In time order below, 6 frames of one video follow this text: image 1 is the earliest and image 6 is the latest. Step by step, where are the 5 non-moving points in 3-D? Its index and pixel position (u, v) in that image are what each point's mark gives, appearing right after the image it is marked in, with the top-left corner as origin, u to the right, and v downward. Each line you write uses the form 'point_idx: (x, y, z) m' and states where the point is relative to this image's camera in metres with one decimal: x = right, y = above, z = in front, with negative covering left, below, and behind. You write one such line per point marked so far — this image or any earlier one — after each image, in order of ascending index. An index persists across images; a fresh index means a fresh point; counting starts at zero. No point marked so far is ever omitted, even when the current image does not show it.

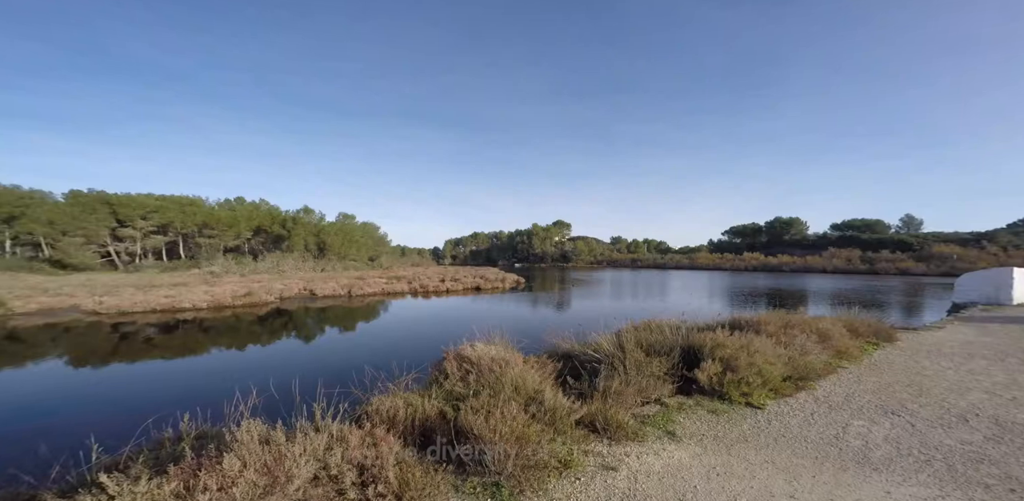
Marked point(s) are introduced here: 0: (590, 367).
0: (+1.7, -2.3, +8.9) m
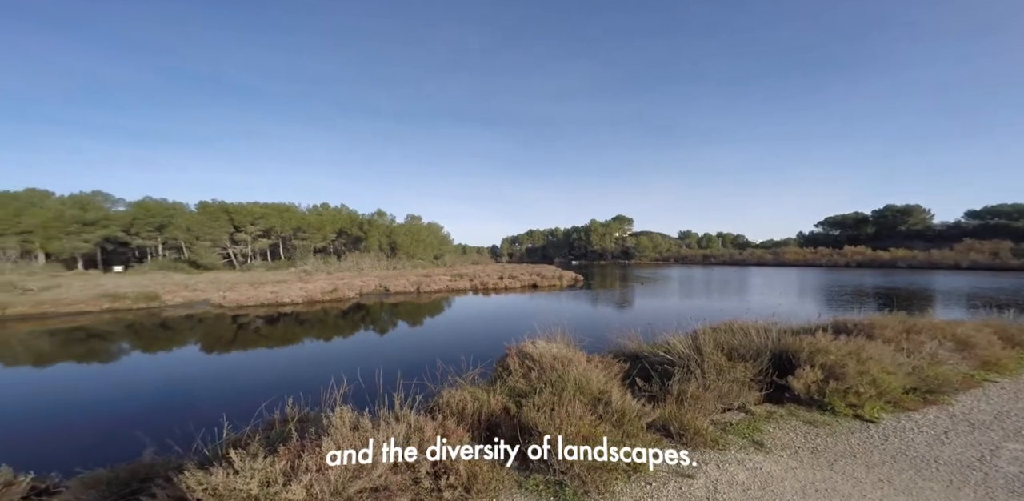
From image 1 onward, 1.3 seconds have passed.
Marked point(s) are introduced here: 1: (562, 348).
0: (+2.7, -2.3, +7.9) m
1: (+1.1, -2.6, +11.2) m
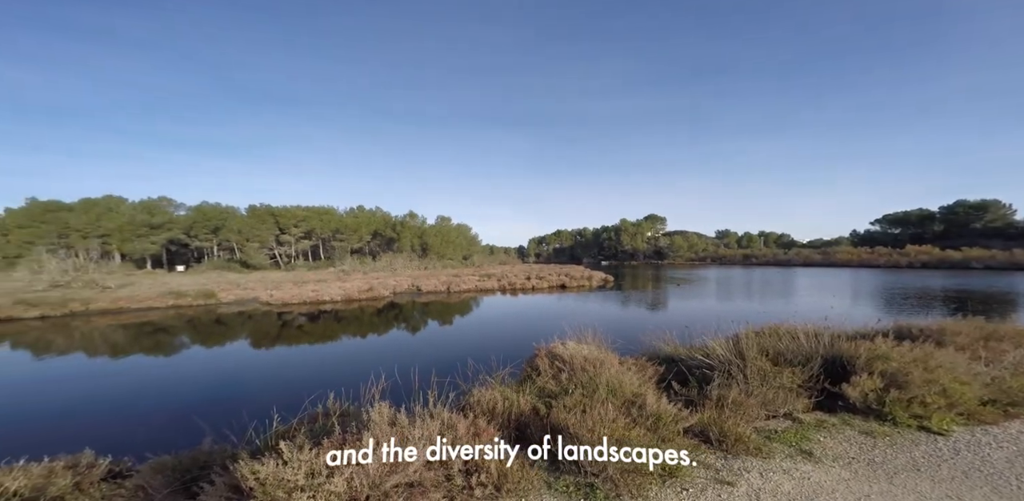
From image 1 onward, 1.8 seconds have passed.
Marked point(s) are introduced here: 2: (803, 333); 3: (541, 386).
0: (+3.3, -2.3, +7.6) m
1: (+1.9, -2.6, +11.0) m
2: (+5.5, -1.6, +8.1) m
3: (+0.4, -3.1, +9.3) m
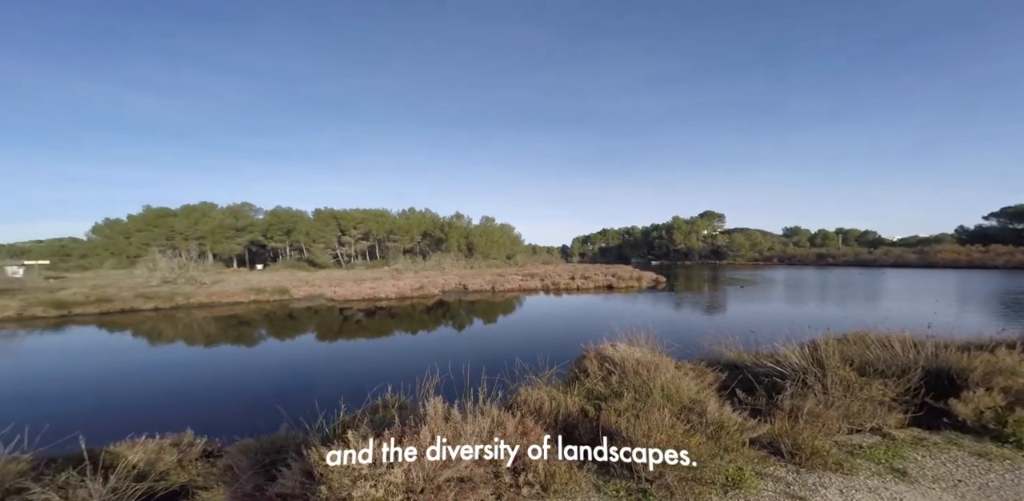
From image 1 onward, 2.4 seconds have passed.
0: (+4.4, -2.2, +7.4) m
1: (+3.4, -2.6, +10.9) m
2: (+6.7, -1.6, +7.7) m
3: (+1.7, -3.1, +9.3) m
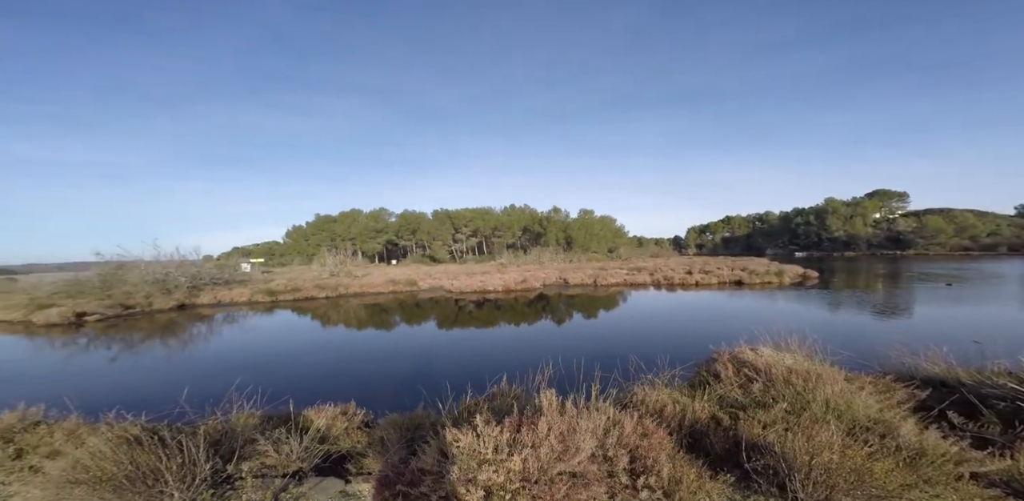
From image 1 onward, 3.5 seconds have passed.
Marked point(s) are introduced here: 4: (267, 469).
0: (+6.6, -2.0, +5.8) m
1: (+6.4, -2.4, +9.5) m
2: (+8.9, -1.3, +5.6) m
3: (+4.5, -2.9, +8.3) m
4: (-2.8, -2.5, +4.8) m
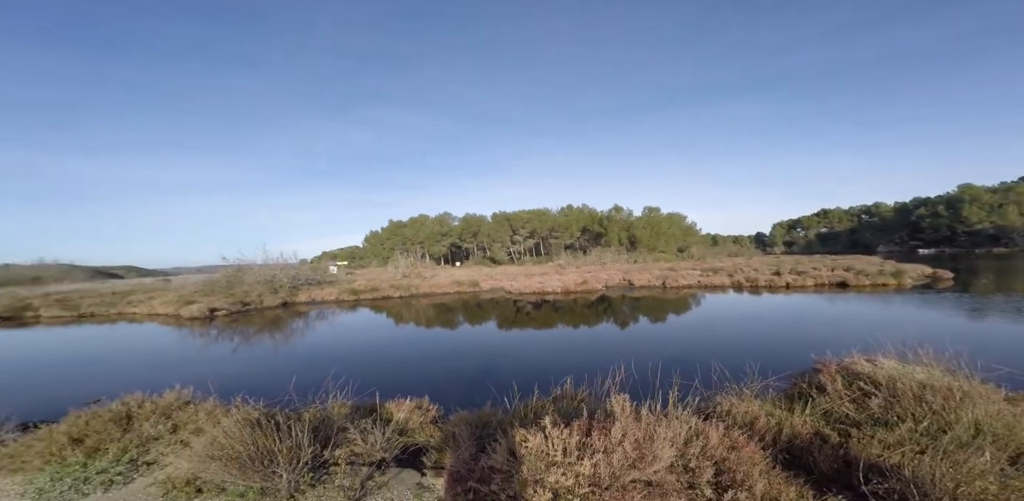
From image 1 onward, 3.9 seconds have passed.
0: (+7.8, -1.9, +4.4) m
1: (+8.2, -2.2, +8.1) m
2: (+10.0, -1.2, +3.9) m
3: (+6.1, -2.8, +7.2) m
4: (-1.7, -2.4, +4.8) m
